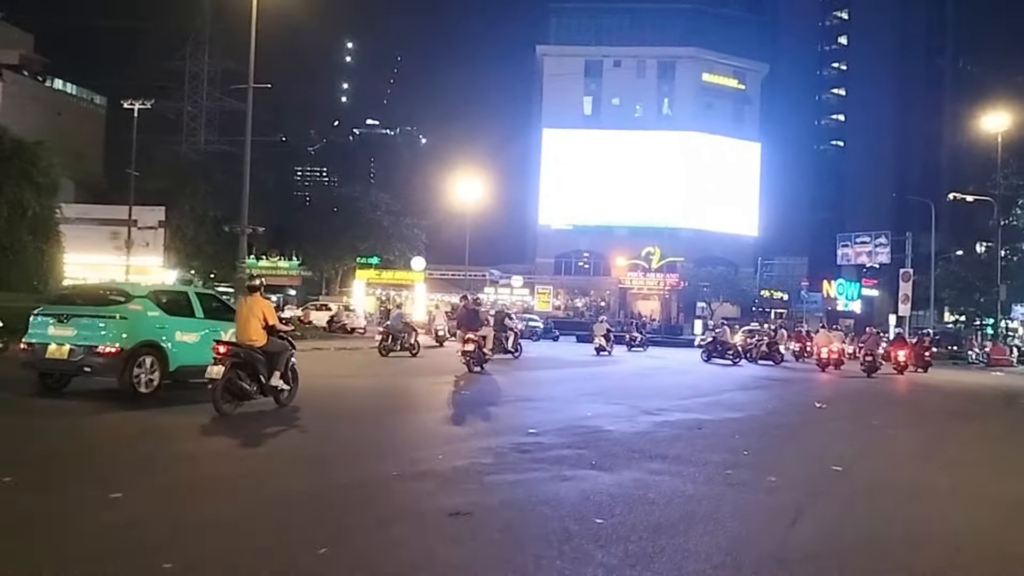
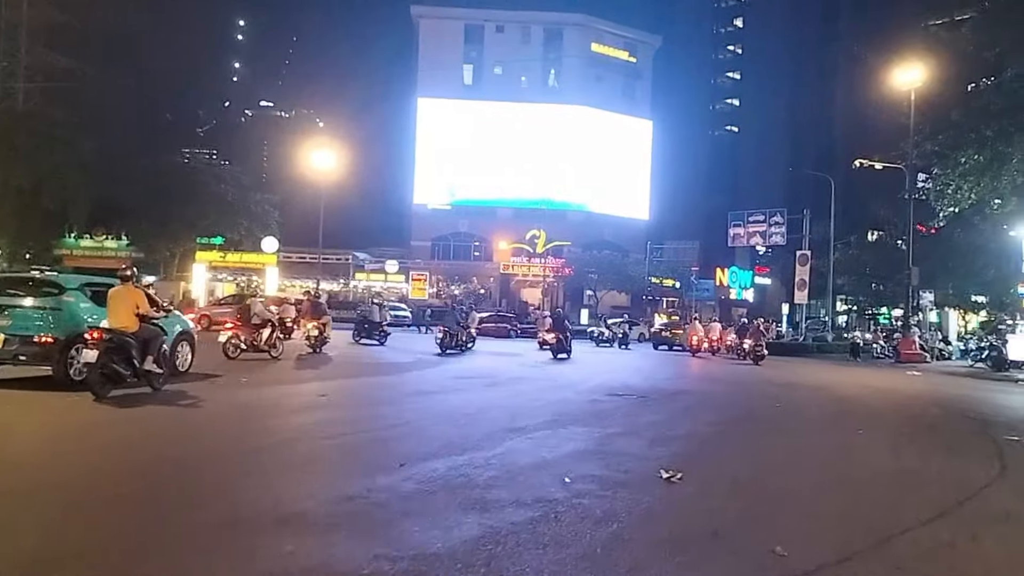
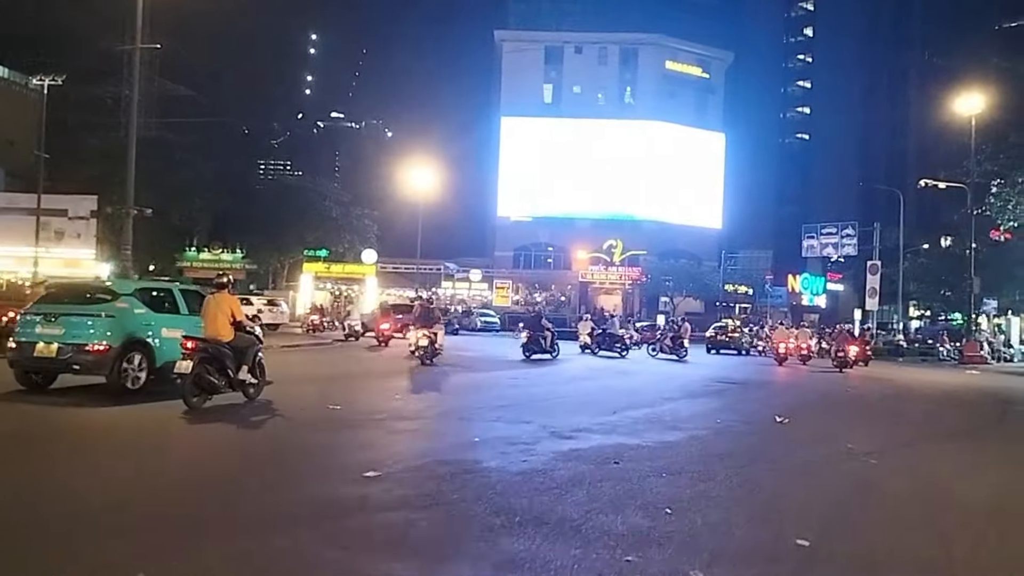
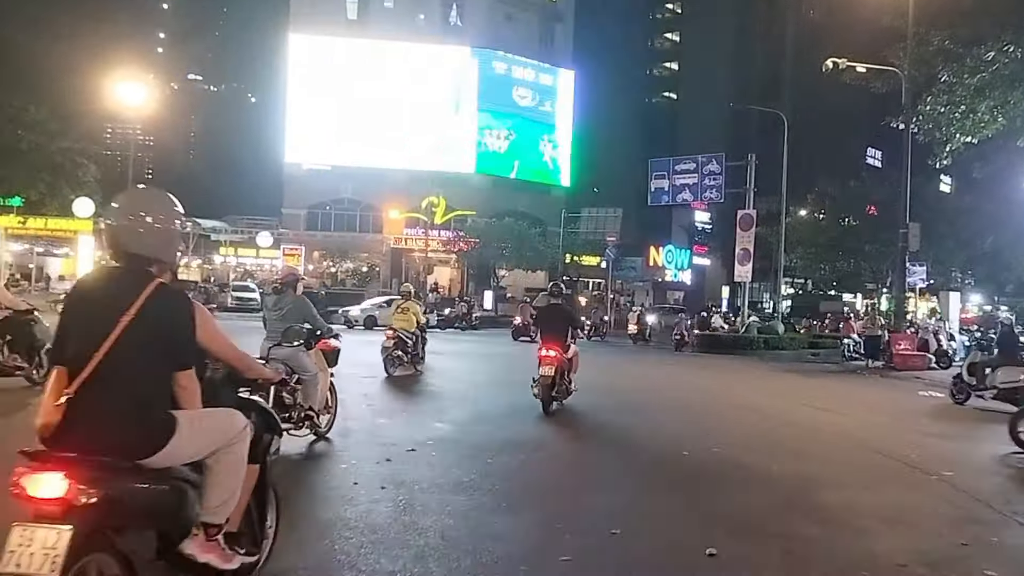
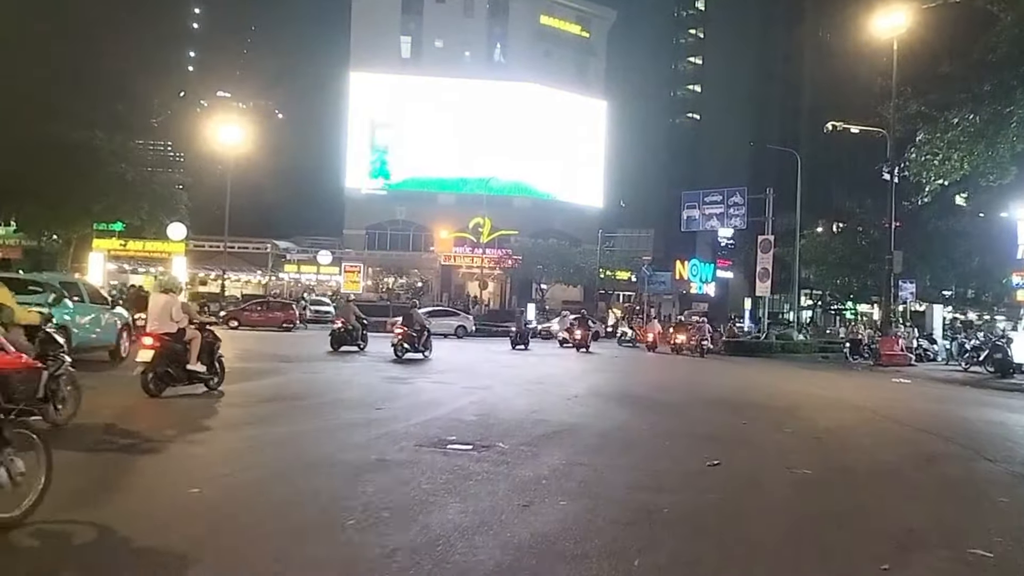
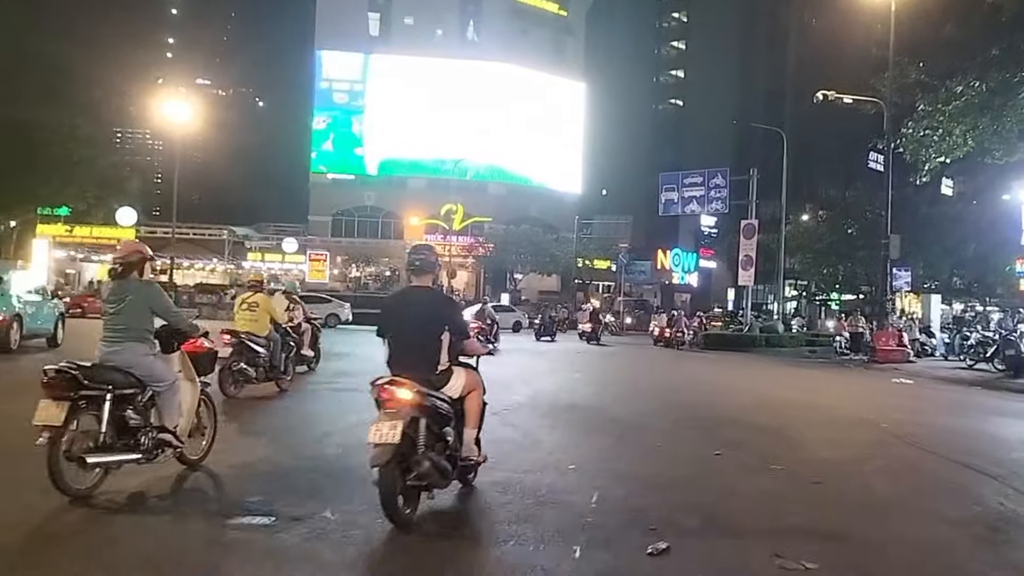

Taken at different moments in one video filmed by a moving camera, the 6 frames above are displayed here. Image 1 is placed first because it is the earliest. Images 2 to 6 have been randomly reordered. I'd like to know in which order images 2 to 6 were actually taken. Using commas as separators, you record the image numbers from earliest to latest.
3, 2, 5, 6, 4
